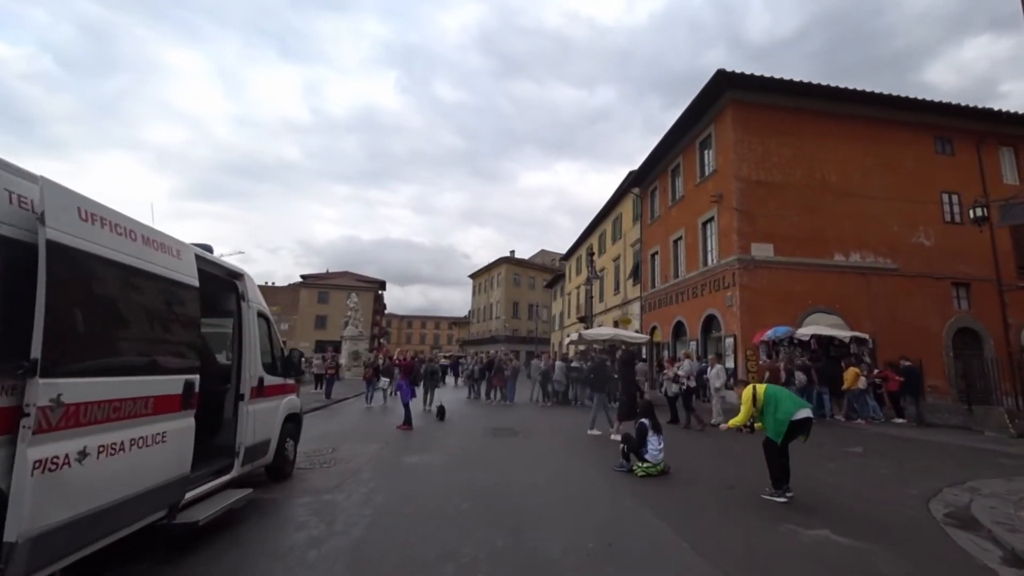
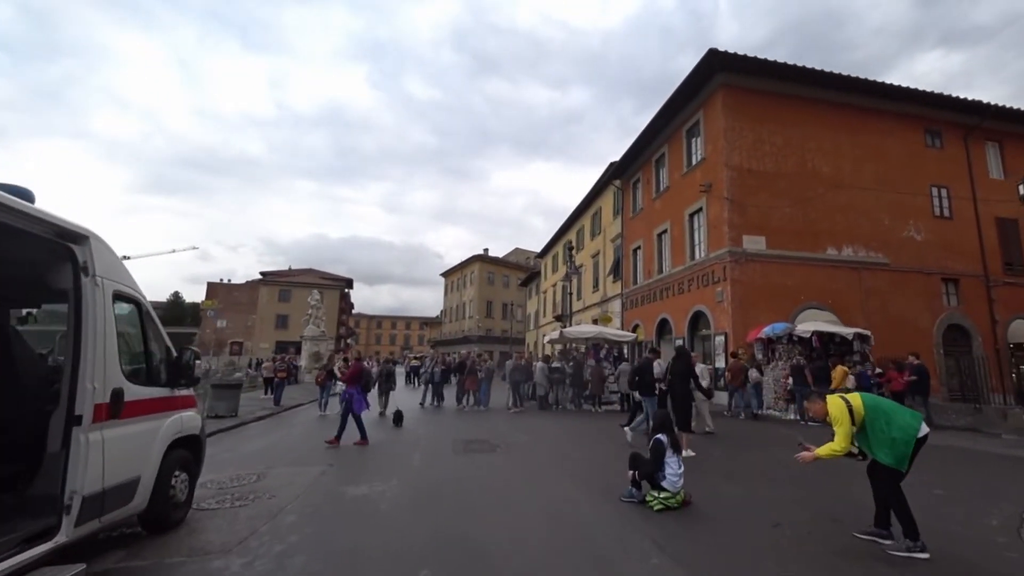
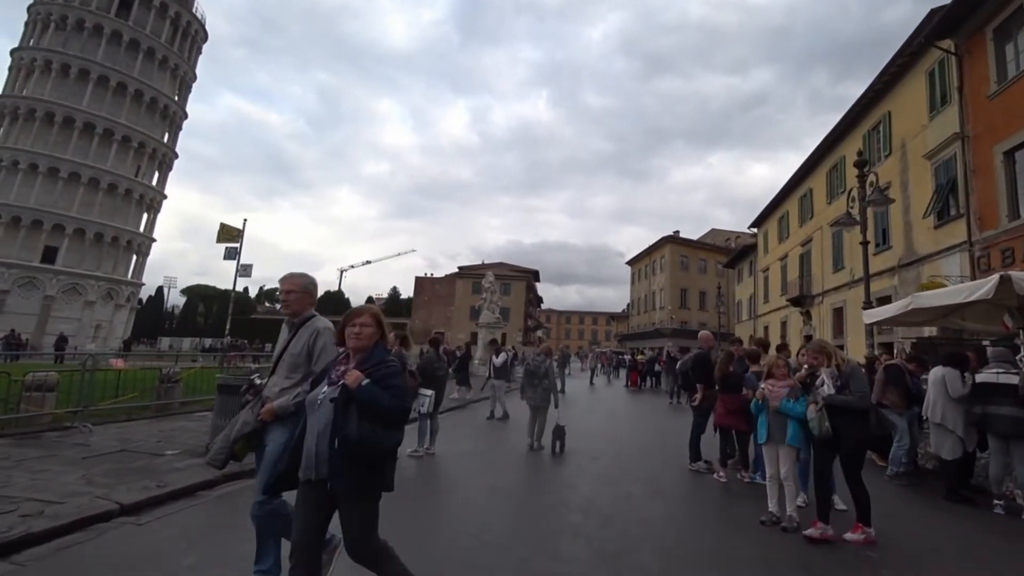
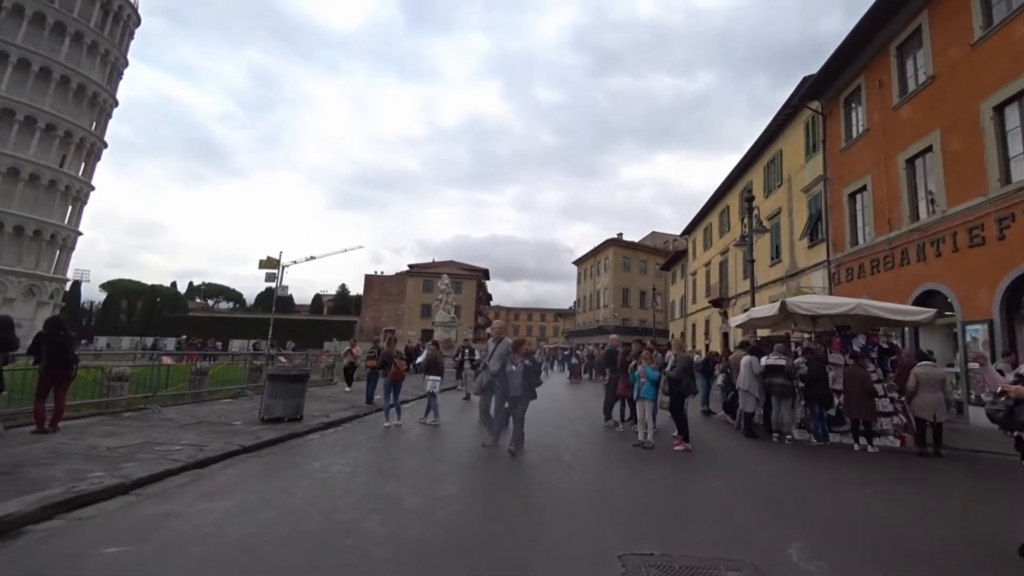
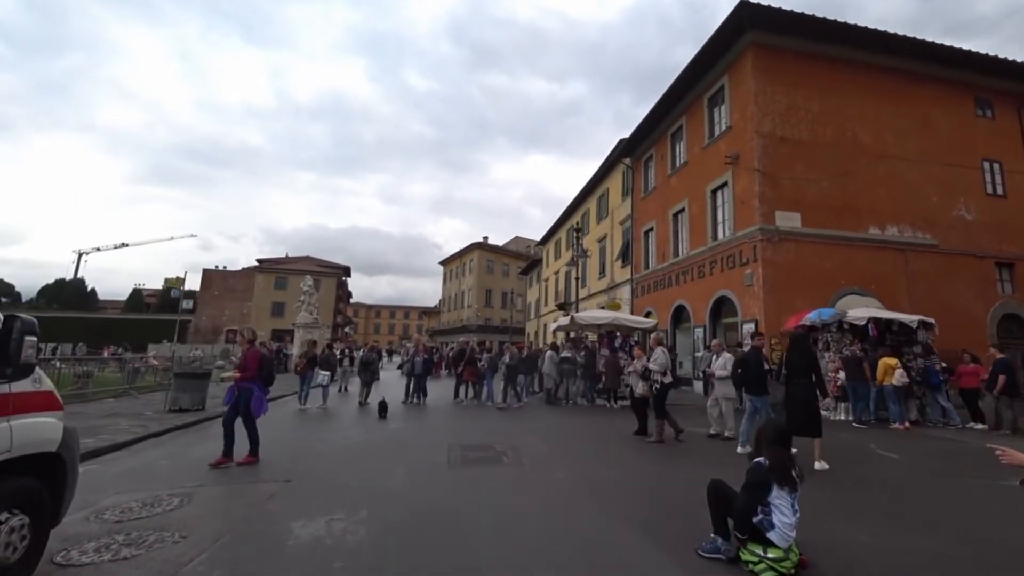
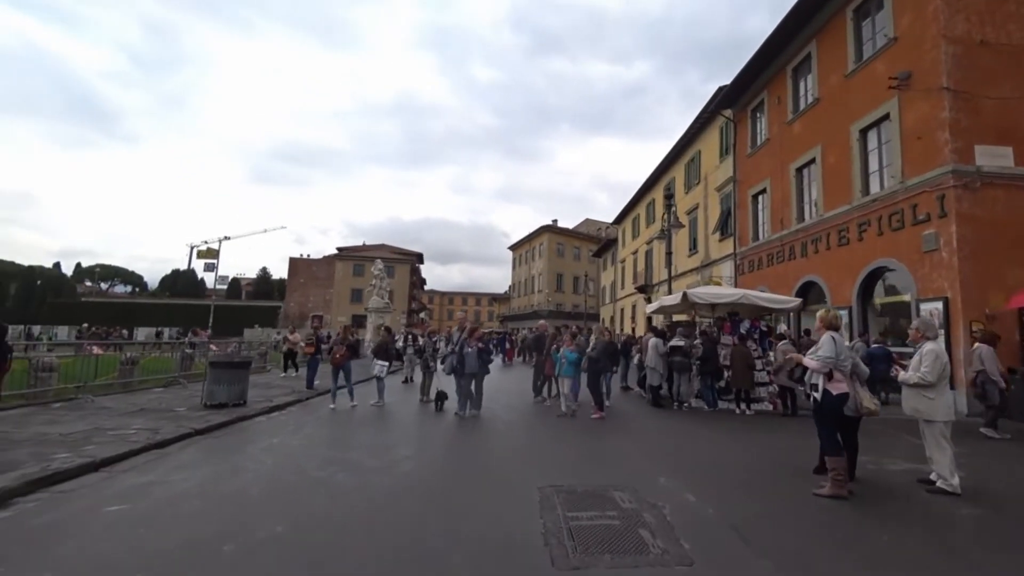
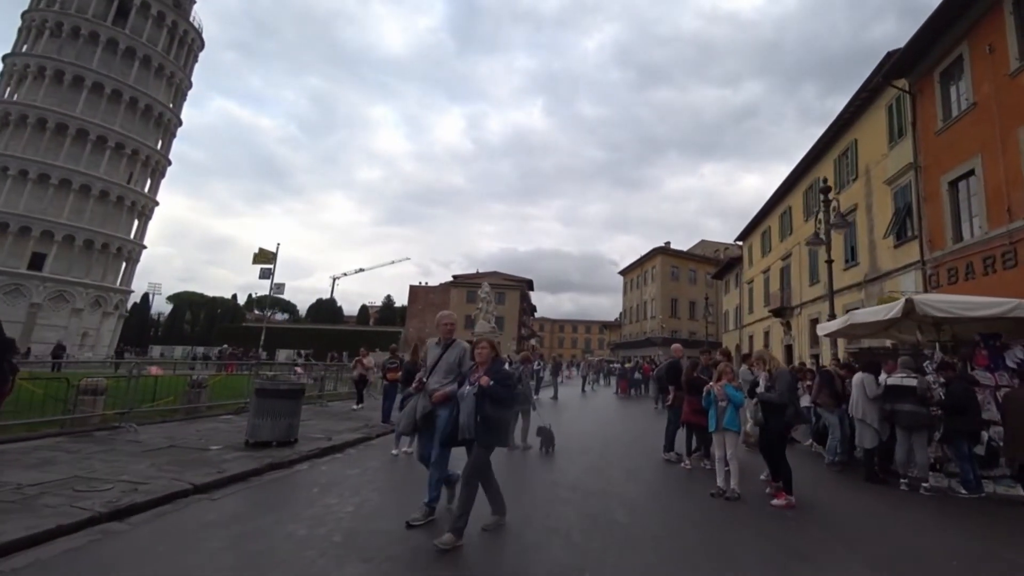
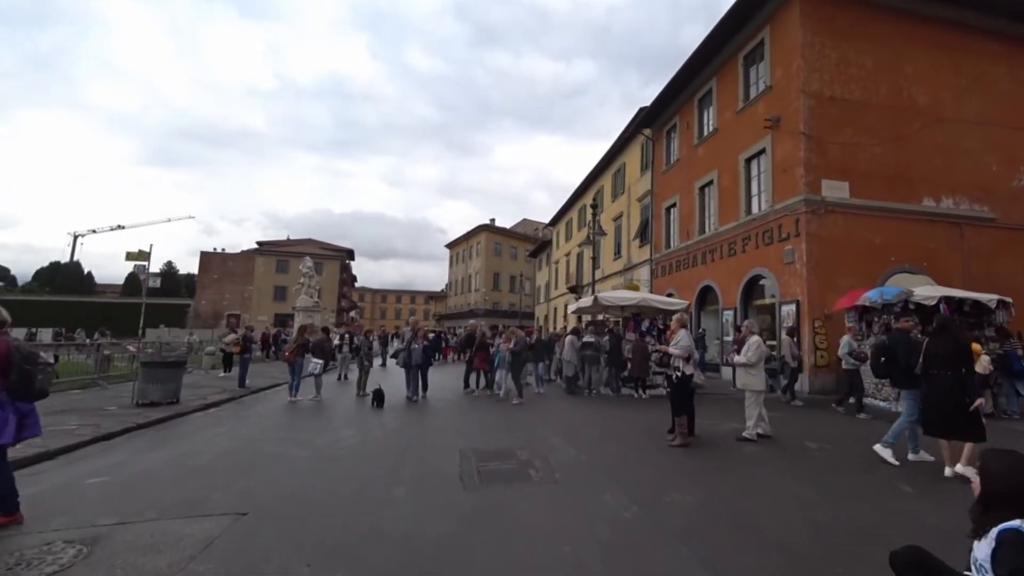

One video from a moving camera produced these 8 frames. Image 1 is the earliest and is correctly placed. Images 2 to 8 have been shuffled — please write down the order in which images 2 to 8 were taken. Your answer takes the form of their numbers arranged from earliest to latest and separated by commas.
2, 5, 8, 6, 4, 7, 3
